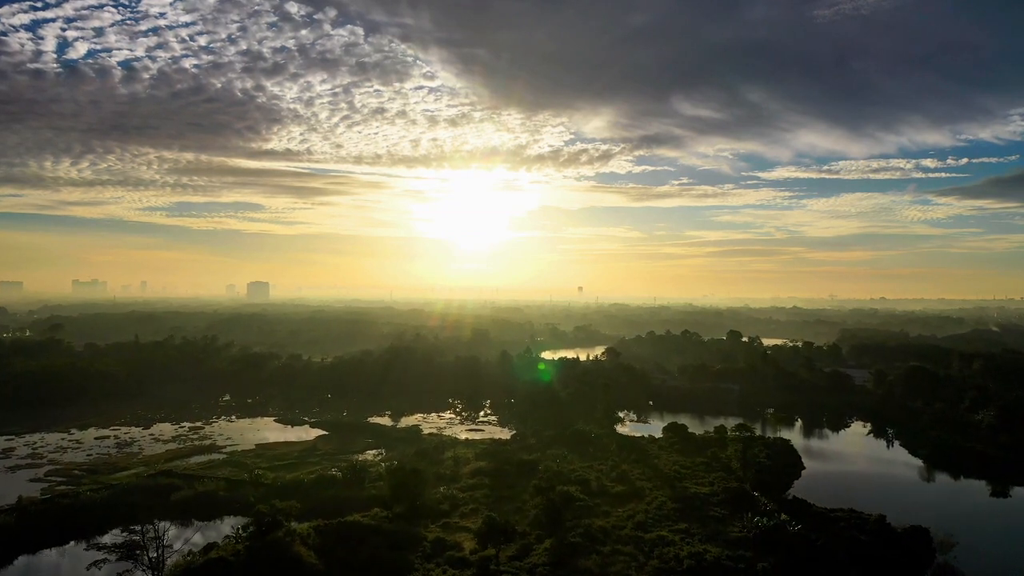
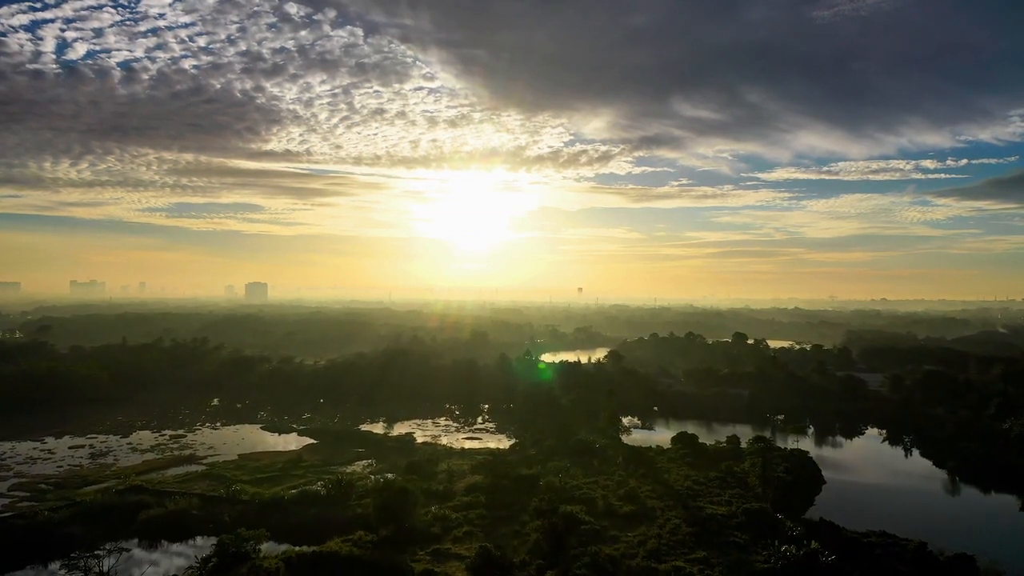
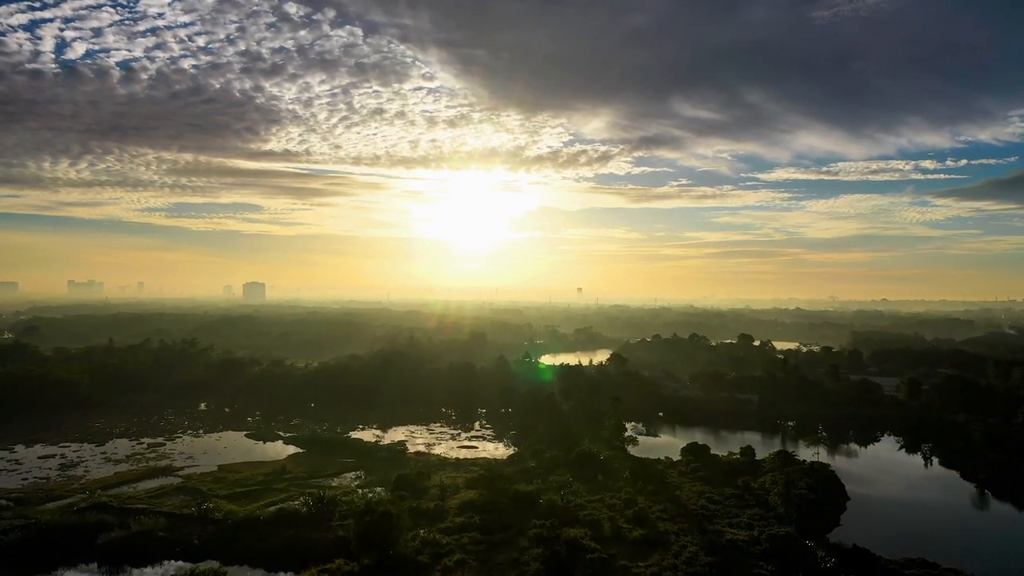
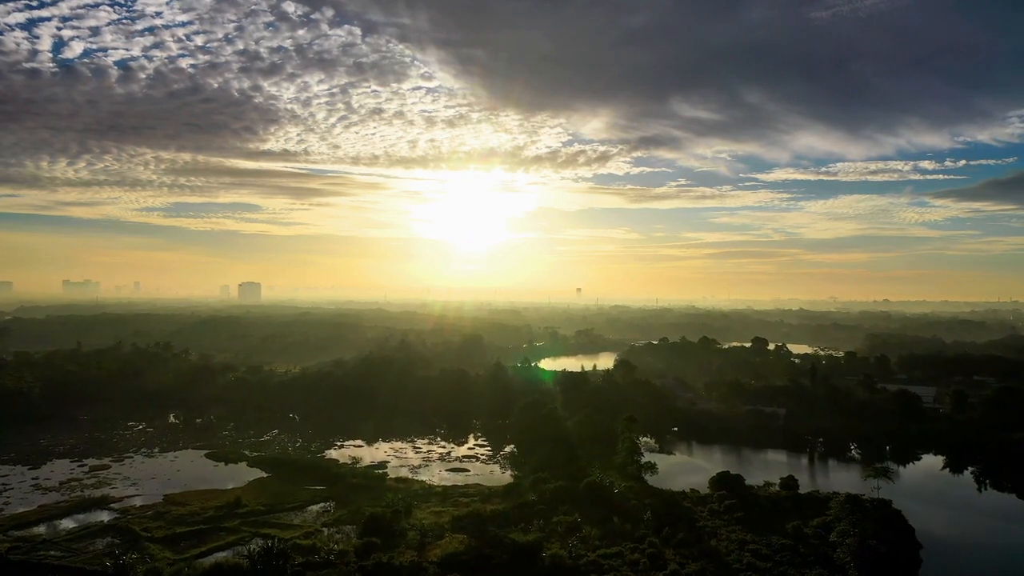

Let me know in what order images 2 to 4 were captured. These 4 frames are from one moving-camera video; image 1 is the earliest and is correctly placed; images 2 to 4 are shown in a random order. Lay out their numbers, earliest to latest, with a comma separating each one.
2, 3, 4
